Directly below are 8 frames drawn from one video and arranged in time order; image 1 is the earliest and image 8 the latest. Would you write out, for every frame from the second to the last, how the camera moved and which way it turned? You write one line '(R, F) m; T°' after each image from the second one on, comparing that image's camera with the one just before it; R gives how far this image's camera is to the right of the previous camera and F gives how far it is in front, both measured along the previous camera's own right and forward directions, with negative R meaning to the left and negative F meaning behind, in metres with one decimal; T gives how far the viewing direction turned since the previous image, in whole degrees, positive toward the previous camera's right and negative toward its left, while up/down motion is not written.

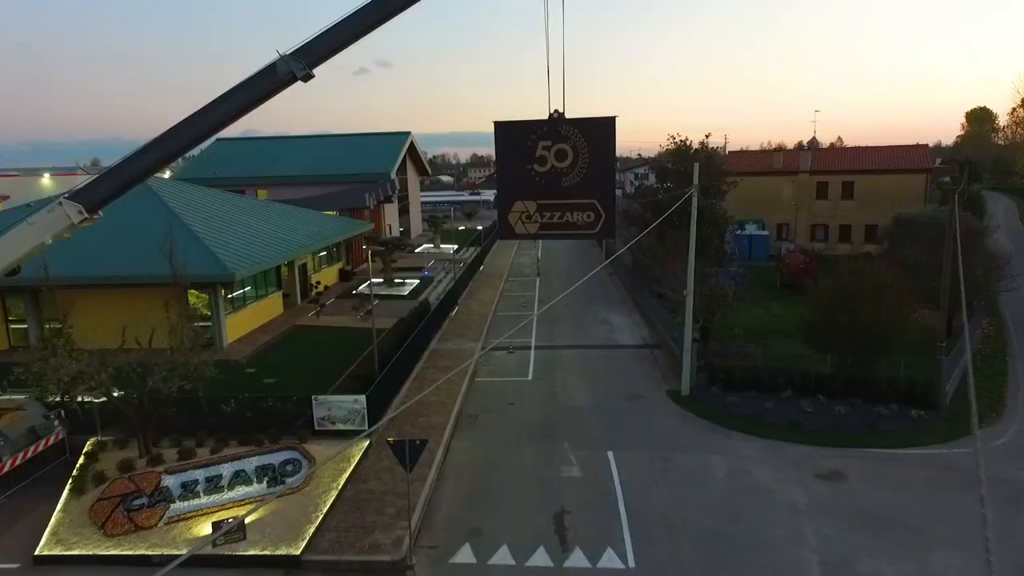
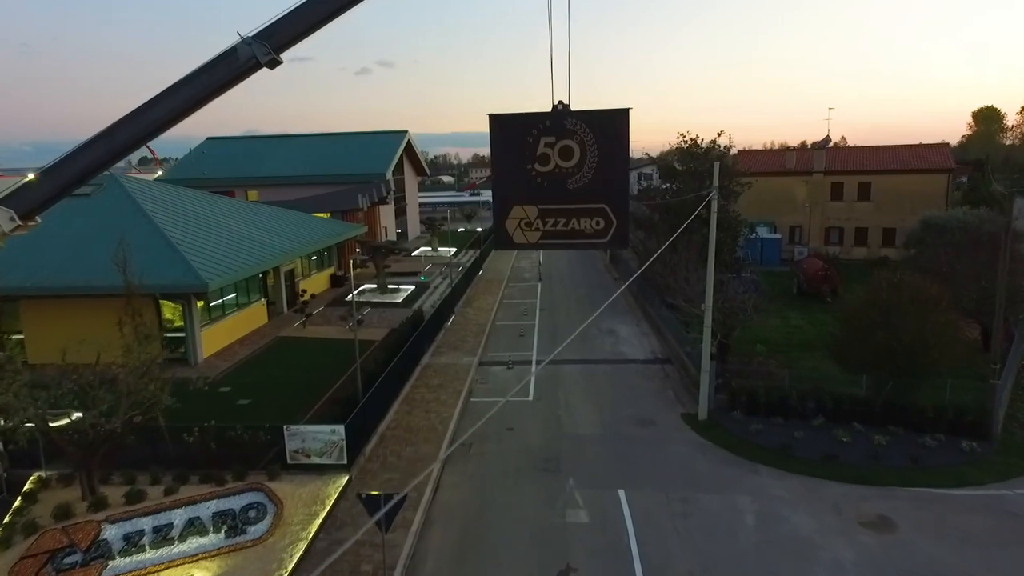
(+0.1, +1.7) m; 0°
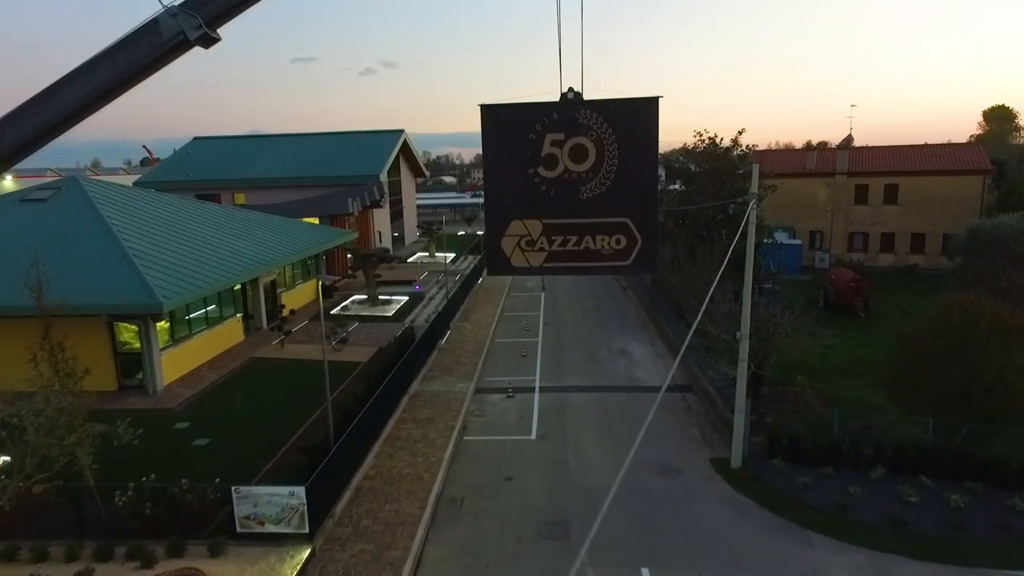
(+0.1, +2.4) m; 0°
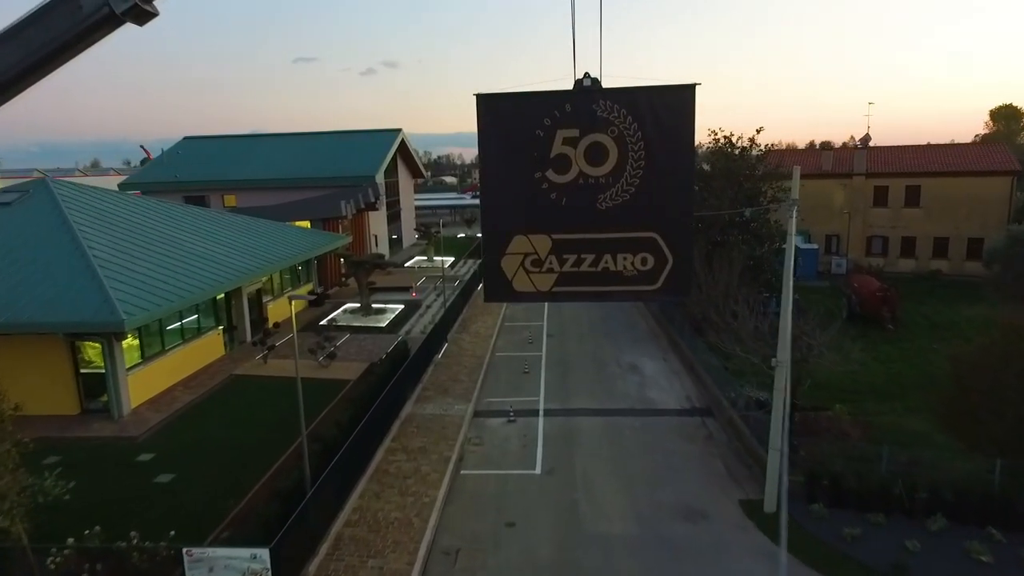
(0.0, +1.7) m; 0°
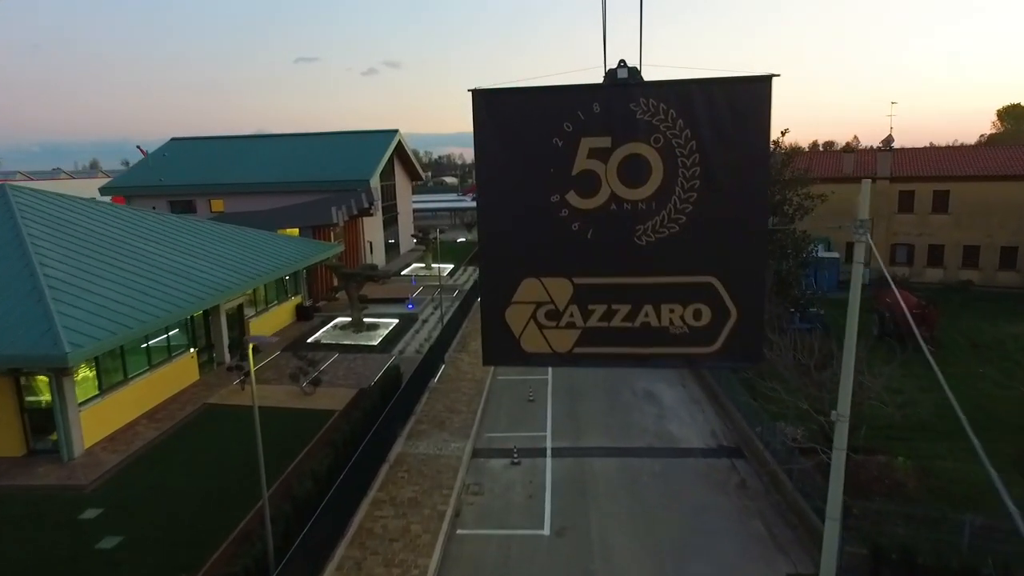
(-0.1, +1.9) m; 0°
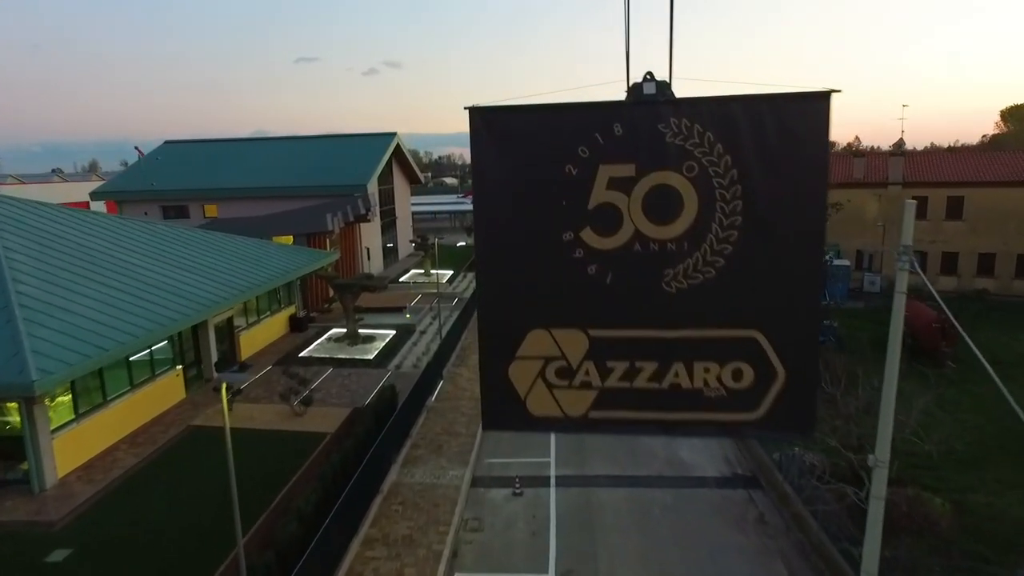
(0.0, +0.9) m; 0°
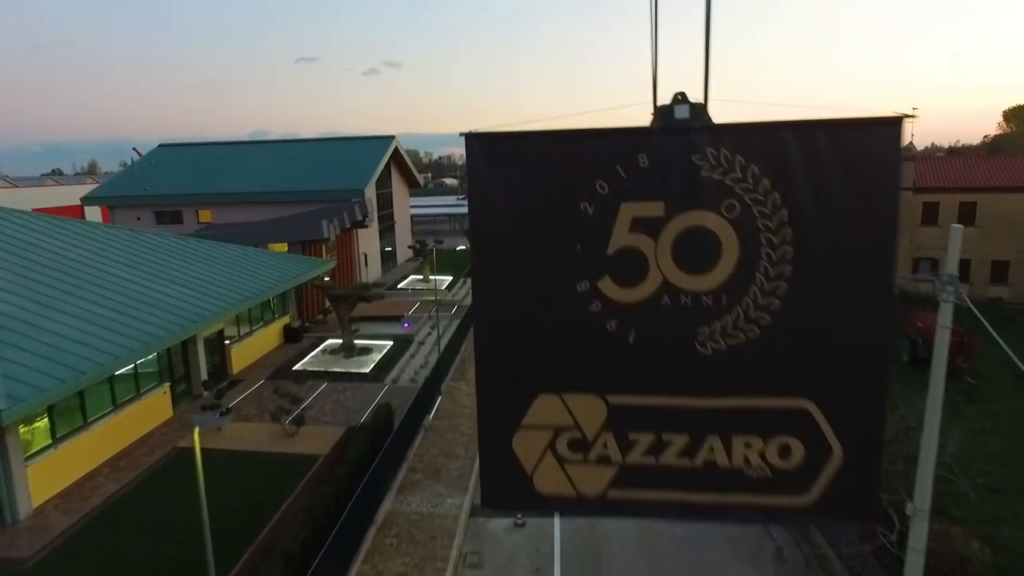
(0.0, +0.8) m; 0°
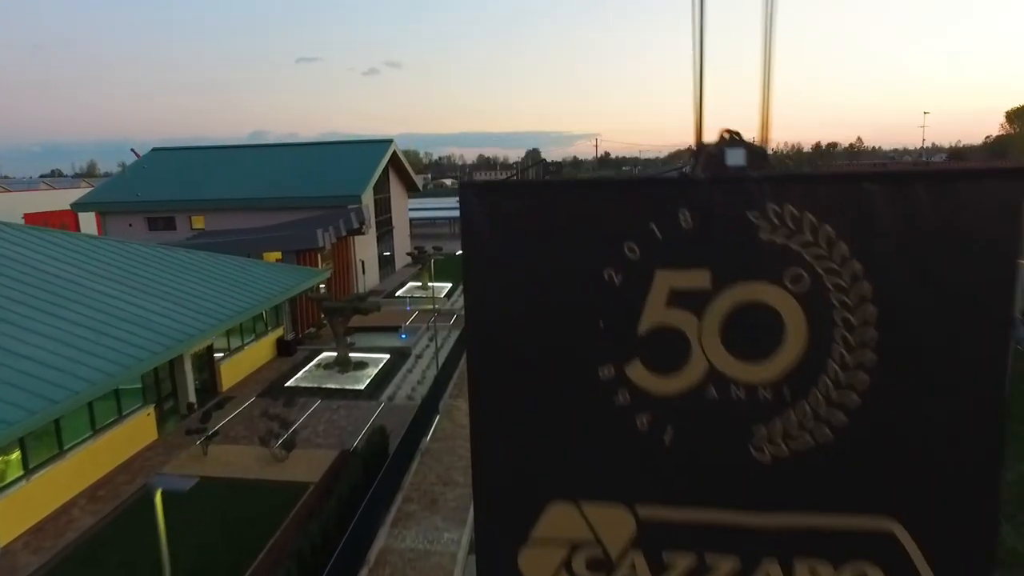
(0.0, +0.8) m; 0°
